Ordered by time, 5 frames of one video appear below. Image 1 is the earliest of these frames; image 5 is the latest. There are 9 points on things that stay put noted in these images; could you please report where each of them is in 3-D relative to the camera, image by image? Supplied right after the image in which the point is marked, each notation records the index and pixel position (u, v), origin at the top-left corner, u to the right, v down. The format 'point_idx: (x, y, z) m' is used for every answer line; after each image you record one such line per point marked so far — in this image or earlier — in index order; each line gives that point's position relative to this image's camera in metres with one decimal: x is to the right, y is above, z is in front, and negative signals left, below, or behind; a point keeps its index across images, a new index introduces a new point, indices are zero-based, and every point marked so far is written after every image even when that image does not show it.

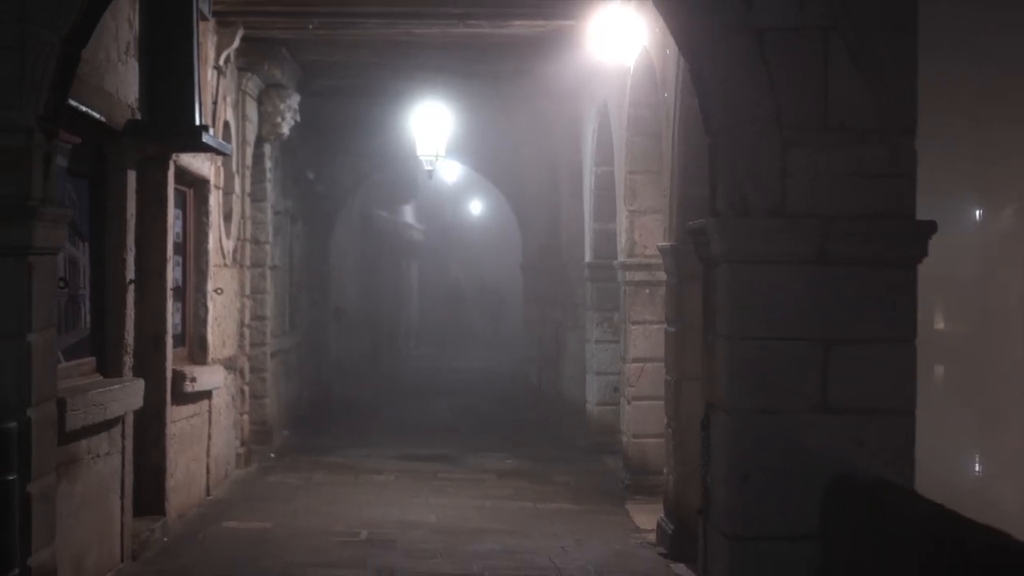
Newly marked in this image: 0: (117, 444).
0: (-2.1, -0.8, +4.7) m
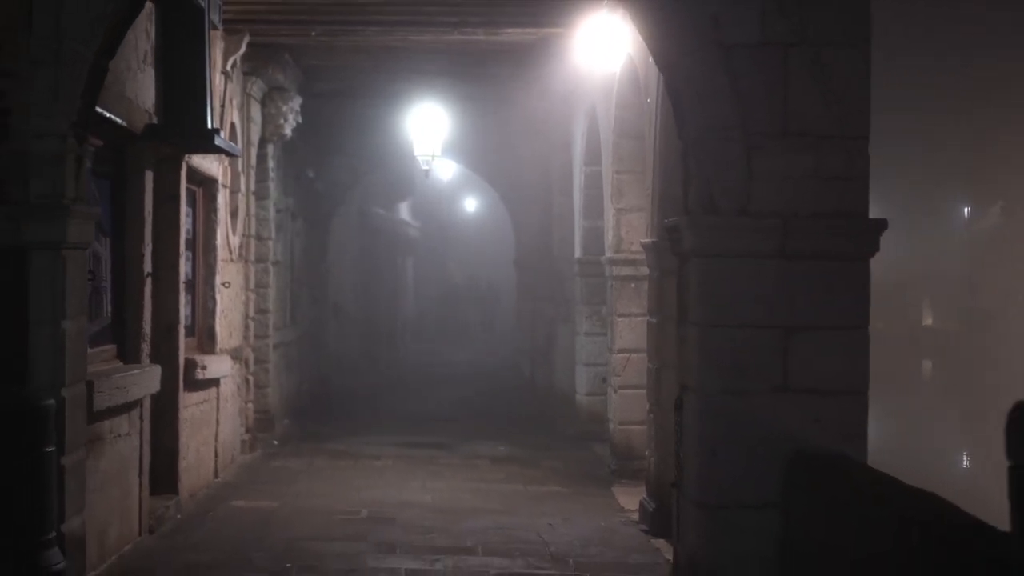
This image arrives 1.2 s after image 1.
0: (-2.2, -0.8, +5.1) m
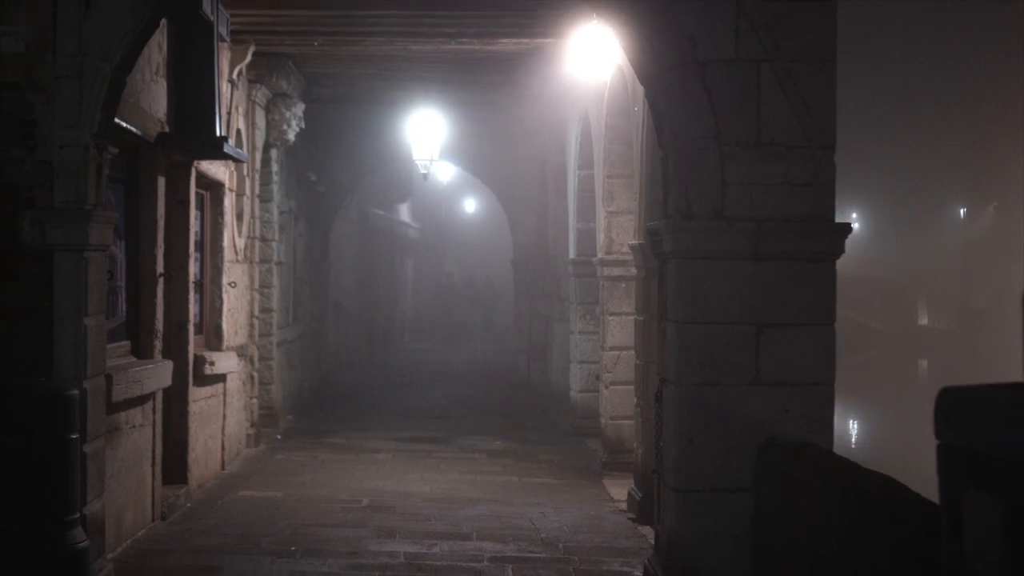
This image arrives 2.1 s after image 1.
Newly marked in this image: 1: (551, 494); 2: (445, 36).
0: (-2.2, -0.8, +5.3) m
1: (+0.3, -1.6, +6.7) m
2: (-0.5, +2.1, +7.3) m
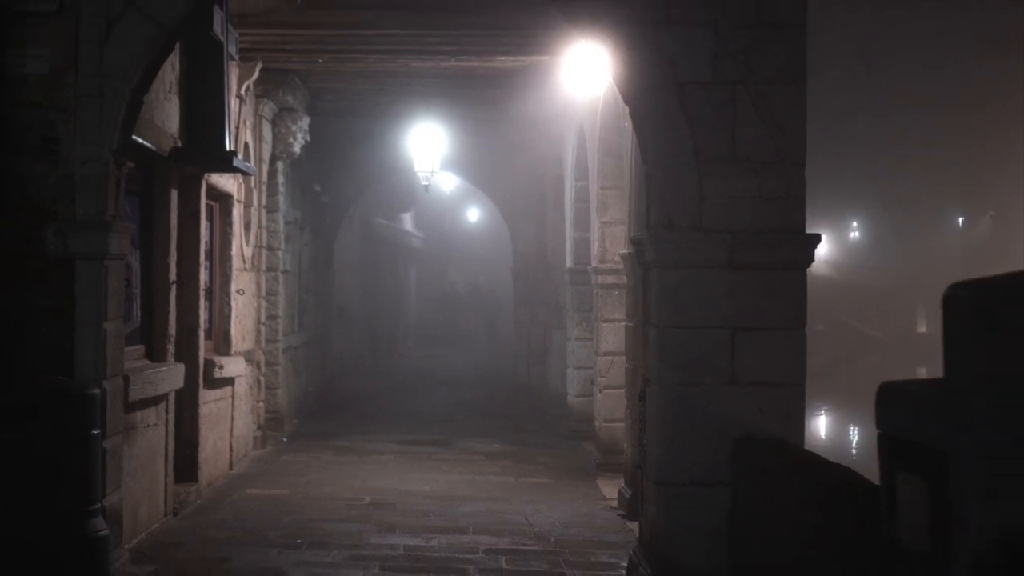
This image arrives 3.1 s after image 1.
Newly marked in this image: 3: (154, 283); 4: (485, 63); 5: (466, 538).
0: (-2.2, -0.8, +5.6) m
1: (+0.3, -1.6, +7.0) m
2: (-0.6, +2.0, +7.7) m
3: (-2.3, 0.0, +5.8) m
4: (-0.3, +2.1, +8.1) m
5: (-0.3, -1.6, +5.5) m
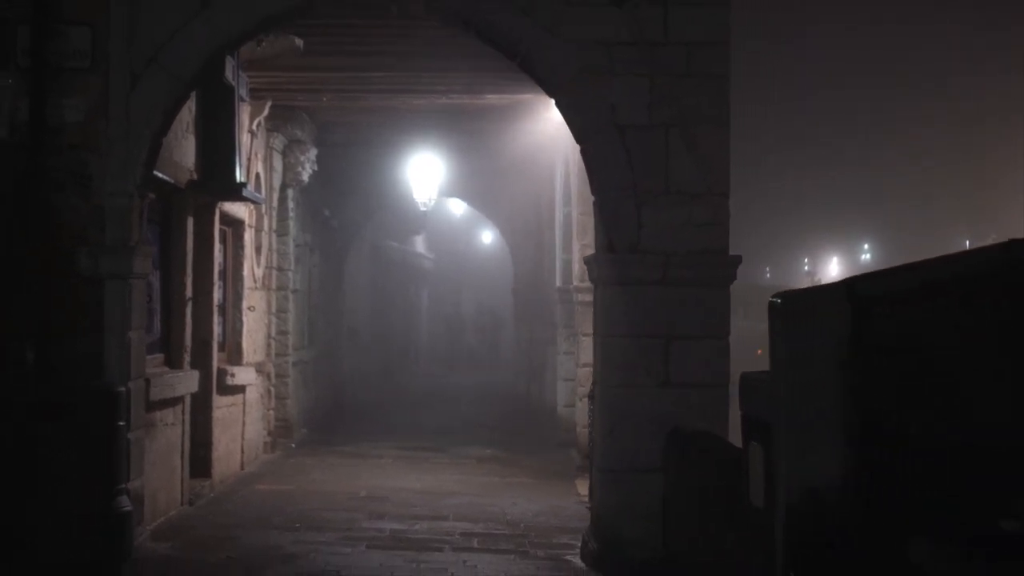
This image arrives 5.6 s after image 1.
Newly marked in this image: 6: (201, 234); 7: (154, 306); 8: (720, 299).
0: (-2.4, -0.9, +6.4) m
1: (+0.1, -1.8, +7.7) m
2: (-0.7, +1.9, +8.5) m
3: (-2.5, -0.1, +6.6) m
4: (-0.4, +1.9, +8.9) m
5: (-0.5, -1.7, +6.2) m
6: (-2.5, +0.4, +7.1) m
7: (-2.6, -0.1, +6.3) m
8: (+1.3, -0.1, +5.2) m
